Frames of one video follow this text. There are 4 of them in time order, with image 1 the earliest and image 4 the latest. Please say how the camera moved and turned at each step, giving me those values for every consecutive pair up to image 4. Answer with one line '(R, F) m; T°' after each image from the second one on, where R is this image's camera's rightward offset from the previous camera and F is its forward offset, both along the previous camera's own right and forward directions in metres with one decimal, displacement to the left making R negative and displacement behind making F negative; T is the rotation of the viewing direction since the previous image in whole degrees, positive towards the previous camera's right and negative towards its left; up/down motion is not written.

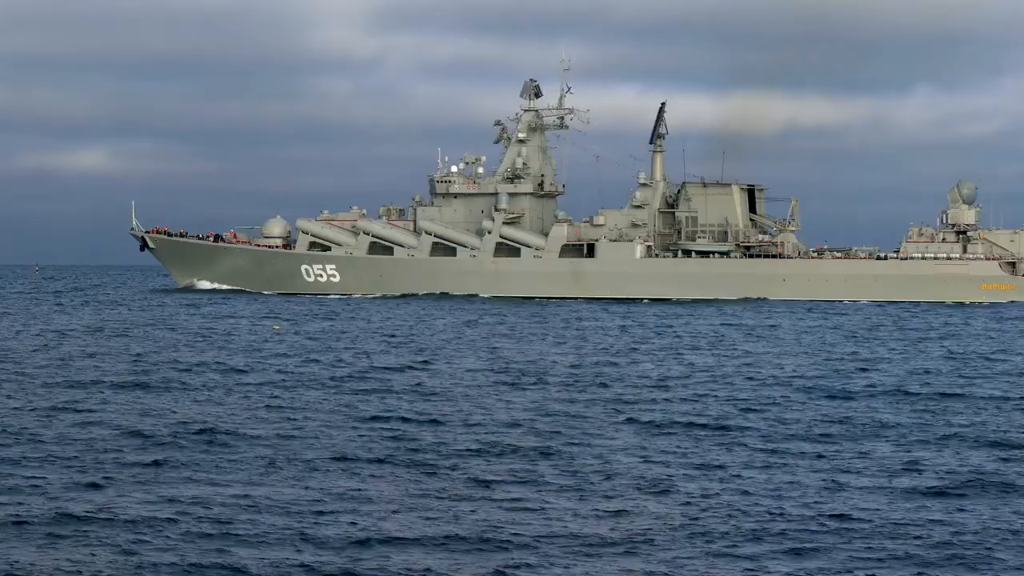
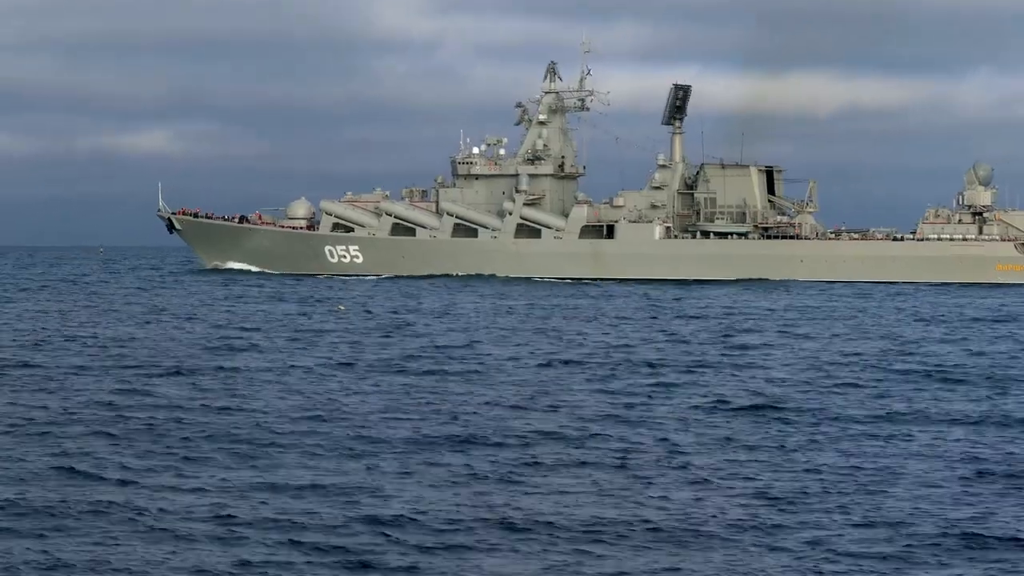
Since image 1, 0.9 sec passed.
(+0.1, -0.4) m; -1°
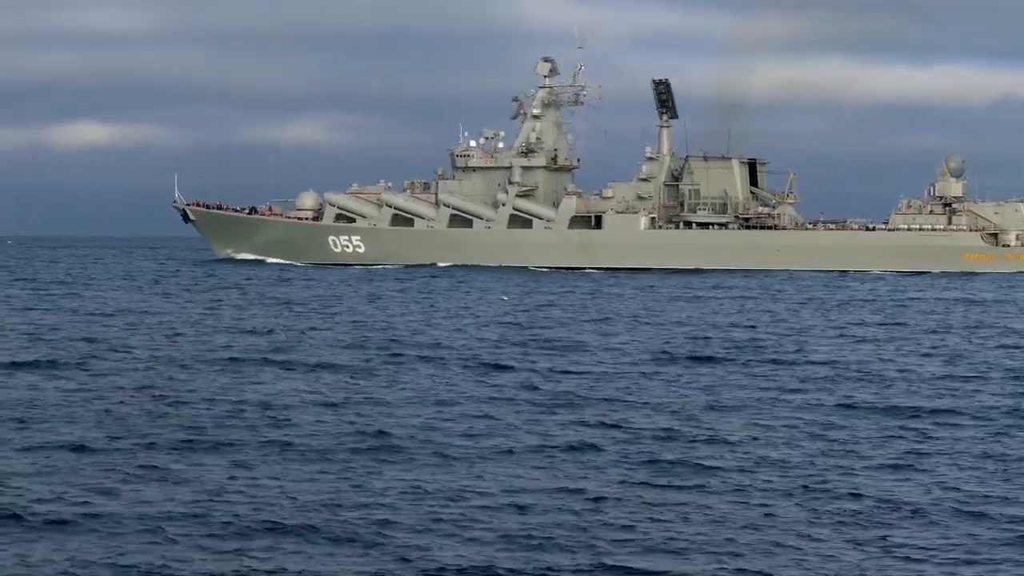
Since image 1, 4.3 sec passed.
(0.0, -1.3) m; 0°
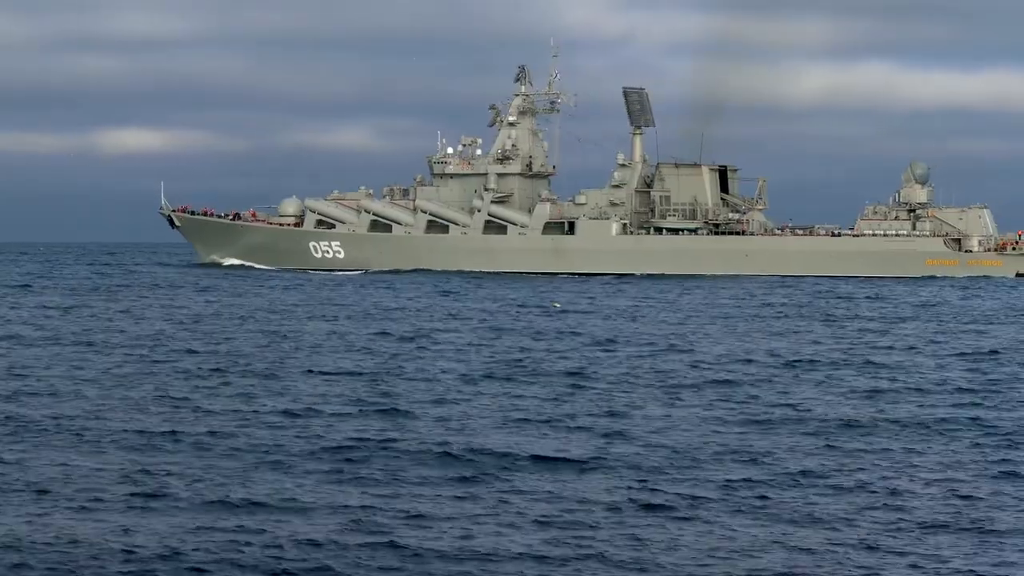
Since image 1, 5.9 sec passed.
(-0.1, -0.5) m; +1°
